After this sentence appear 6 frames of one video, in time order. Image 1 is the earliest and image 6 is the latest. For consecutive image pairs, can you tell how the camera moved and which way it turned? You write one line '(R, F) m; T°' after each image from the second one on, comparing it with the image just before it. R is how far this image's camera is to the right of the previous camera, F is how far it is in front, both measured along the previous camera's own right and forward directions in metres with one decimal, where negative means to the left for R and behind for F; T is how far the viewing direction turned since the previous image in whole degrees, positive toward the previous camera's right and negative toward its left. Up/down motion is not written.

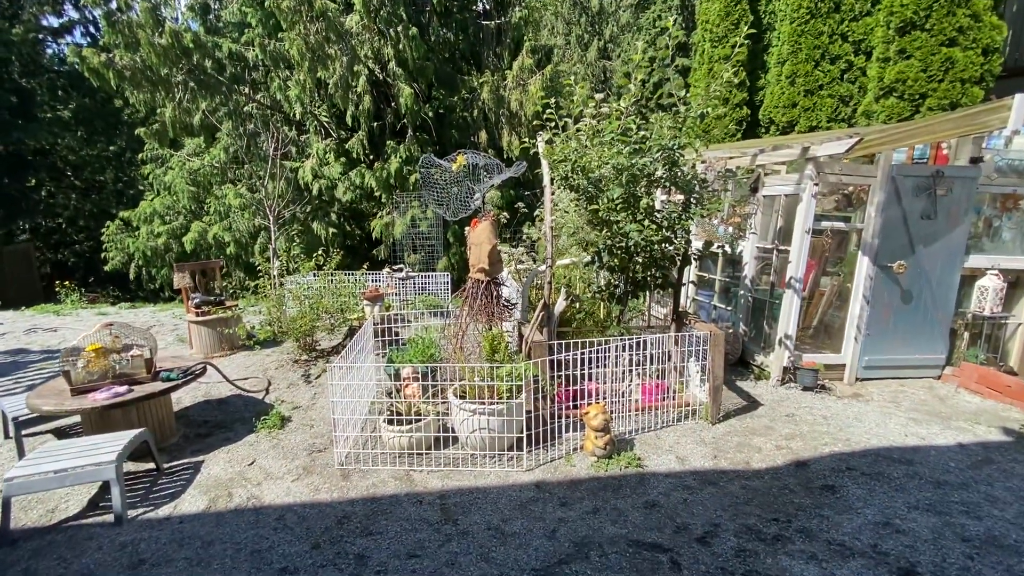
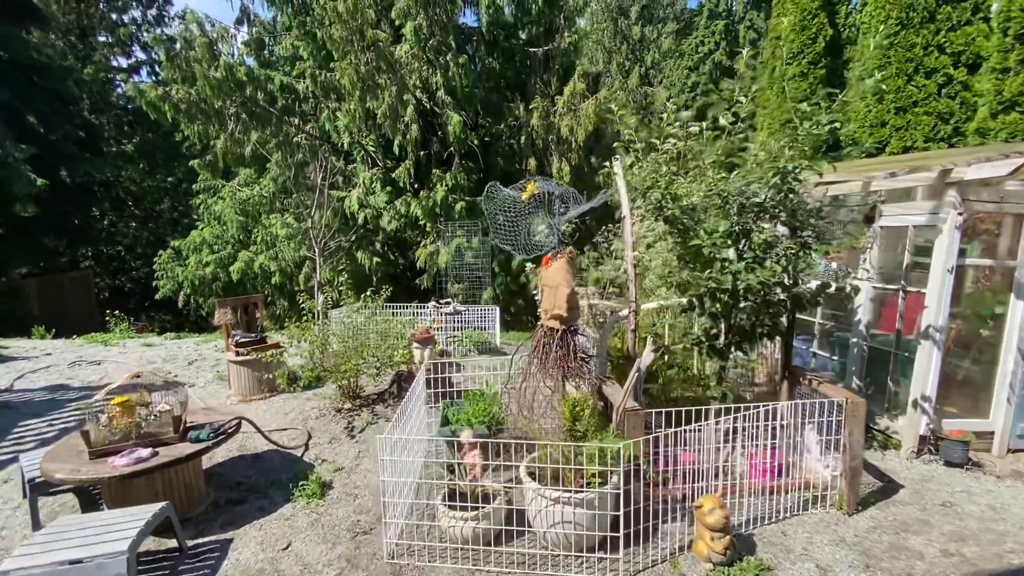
(-0.3, +0.6) m; -4°
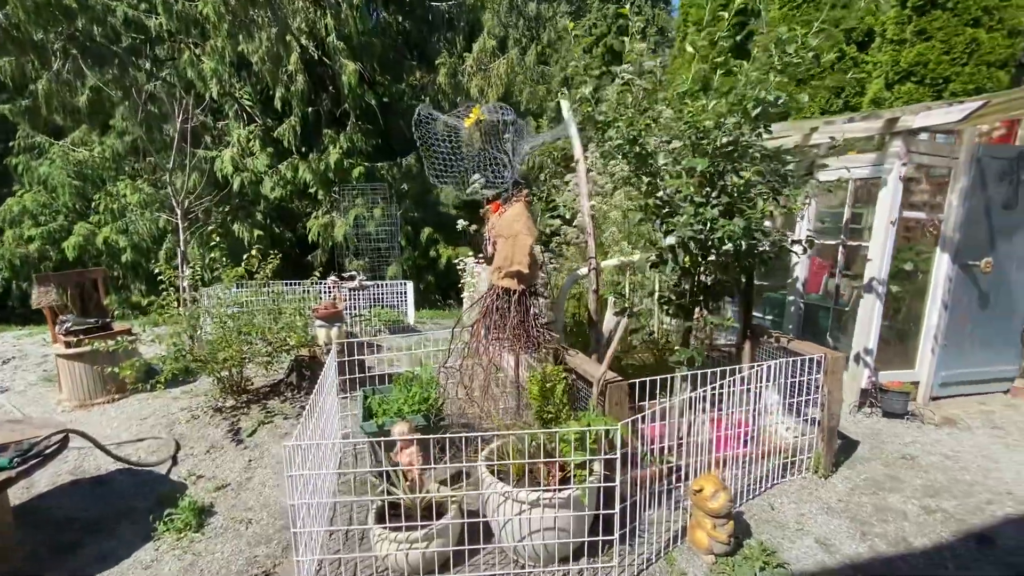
(-0.3, +0.7) m; +12°
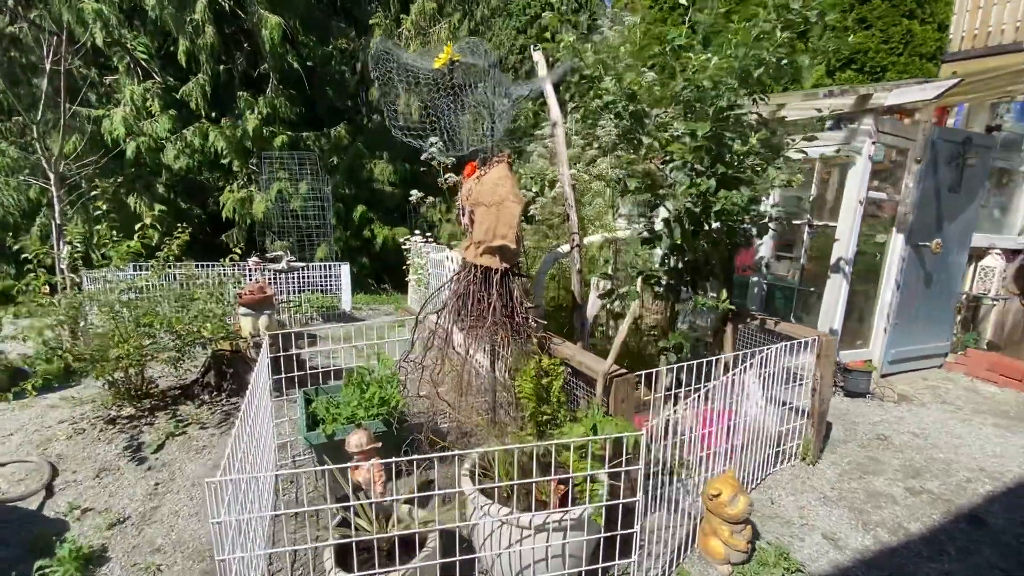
(-0.3, +0.5) m; +8°
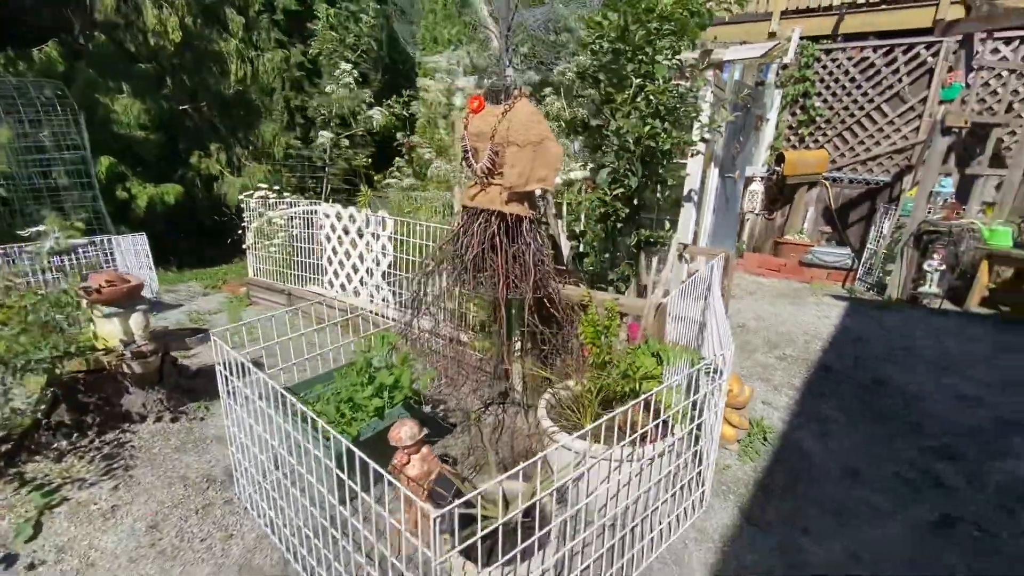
(-1.1, +0.4) m; +26°
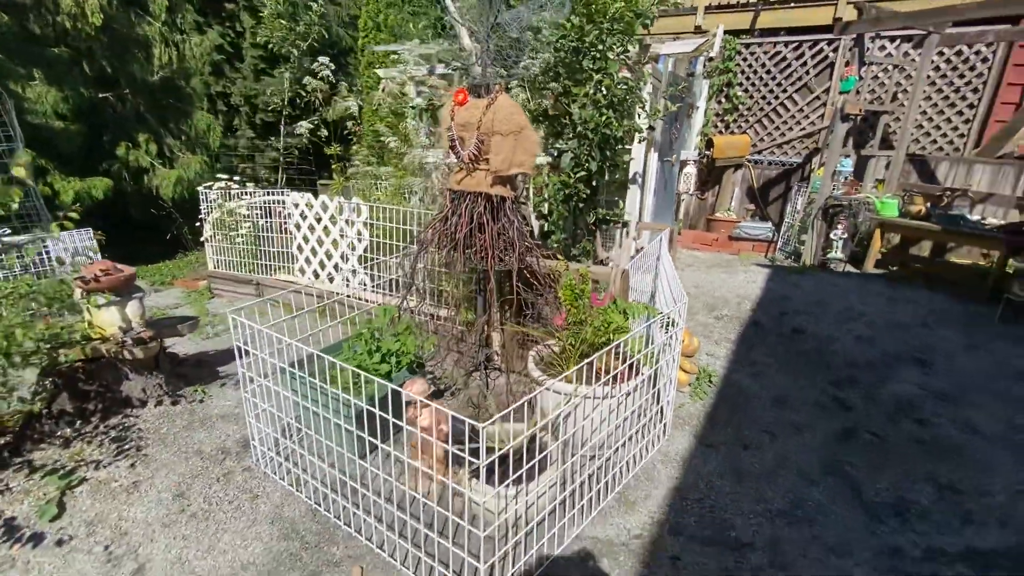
(-0.2, -0.3) m; +7°
